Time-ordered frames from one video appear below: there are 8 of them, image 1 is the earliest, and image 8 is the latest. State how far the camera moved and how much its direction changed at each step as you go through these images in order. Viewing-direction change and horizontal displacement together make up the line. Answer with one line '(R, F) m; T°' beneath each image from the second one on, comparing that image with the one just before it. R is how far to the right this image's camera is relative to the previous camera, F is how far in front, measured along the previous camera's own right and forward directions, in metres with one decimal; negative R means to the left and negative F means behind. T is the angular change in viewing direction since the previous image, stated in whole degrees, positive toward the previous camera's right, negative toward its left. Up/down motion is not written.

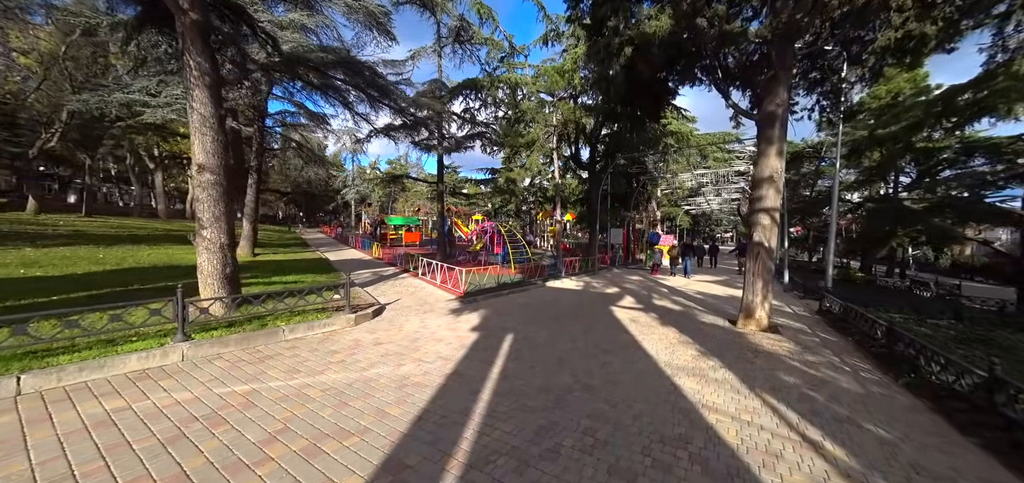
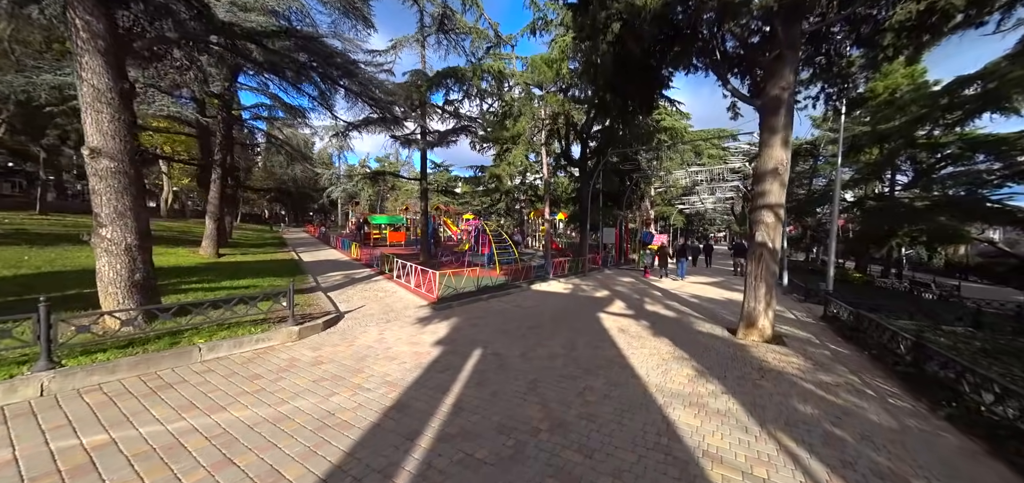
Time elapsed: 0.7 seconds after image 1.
(+0.4, +0.8) m; +1°
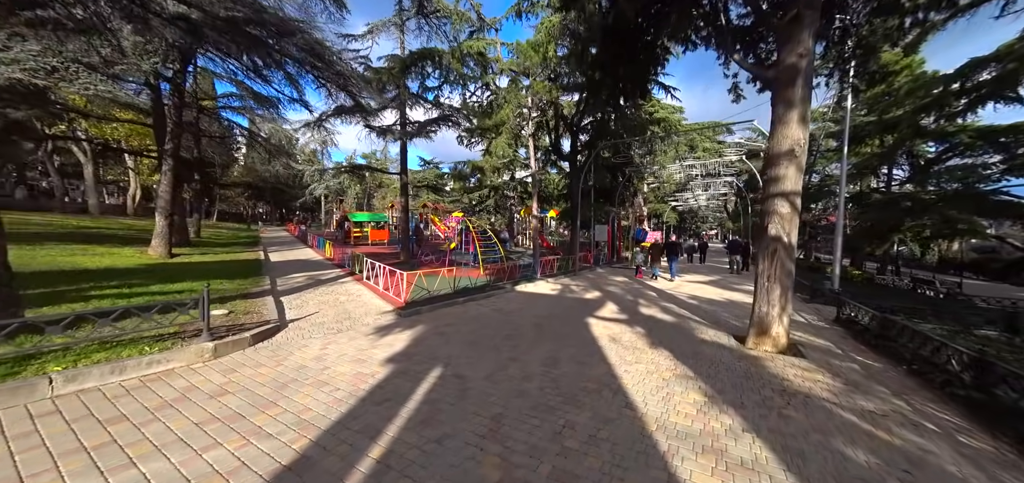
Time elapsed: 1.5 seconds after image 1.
(+0.3, +1.0) m; +1°
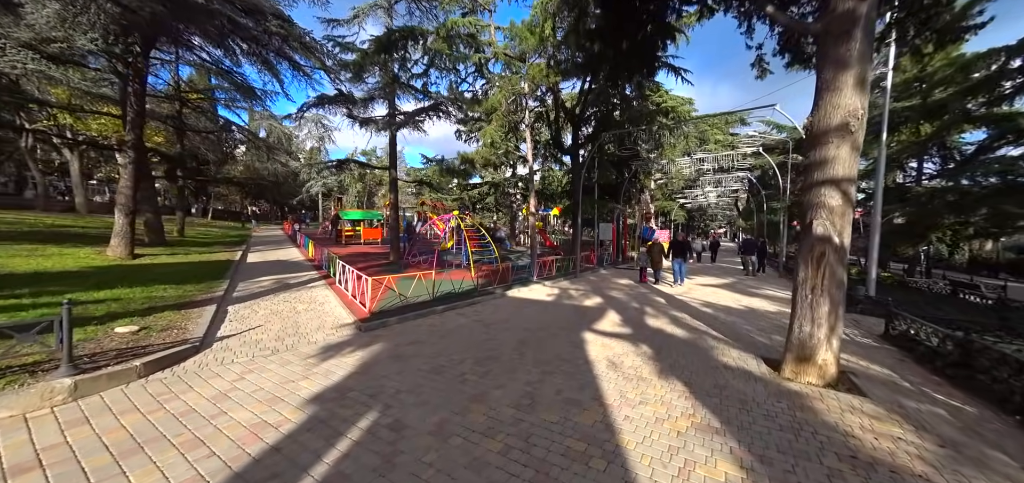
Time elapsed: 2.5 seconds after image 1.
(+0.4, +1.1) m; -1°
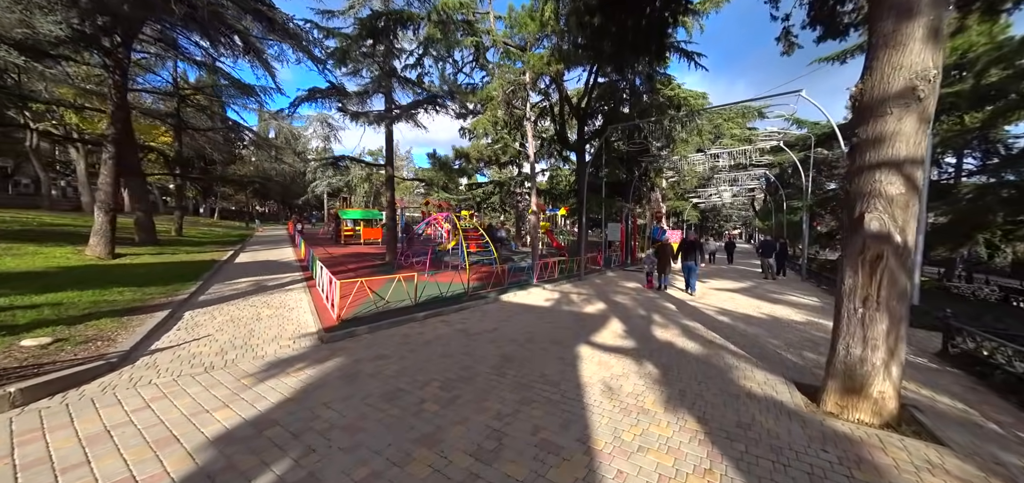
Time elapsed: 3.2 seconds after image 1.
(+0.4, +0.8) m; -2°
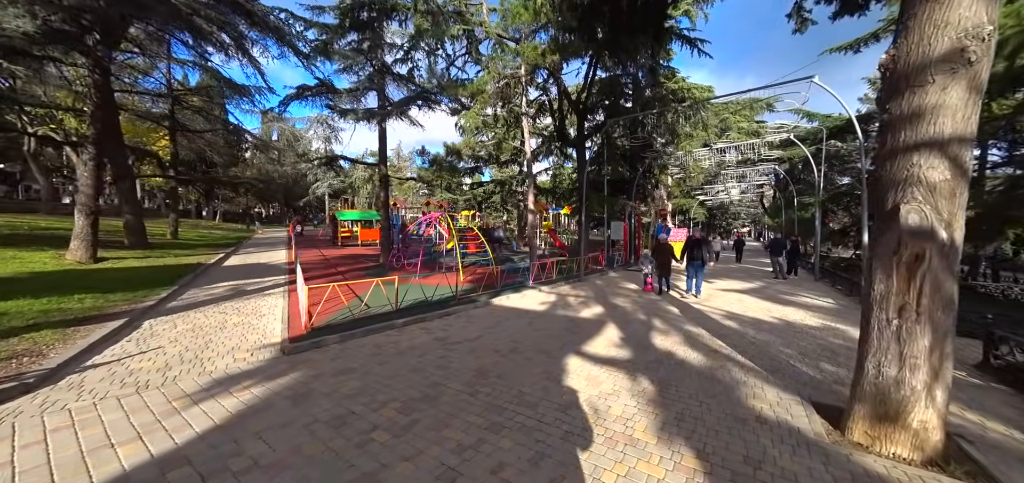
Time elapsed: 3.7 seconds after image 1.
(+0.4, +0.5) m; -1°
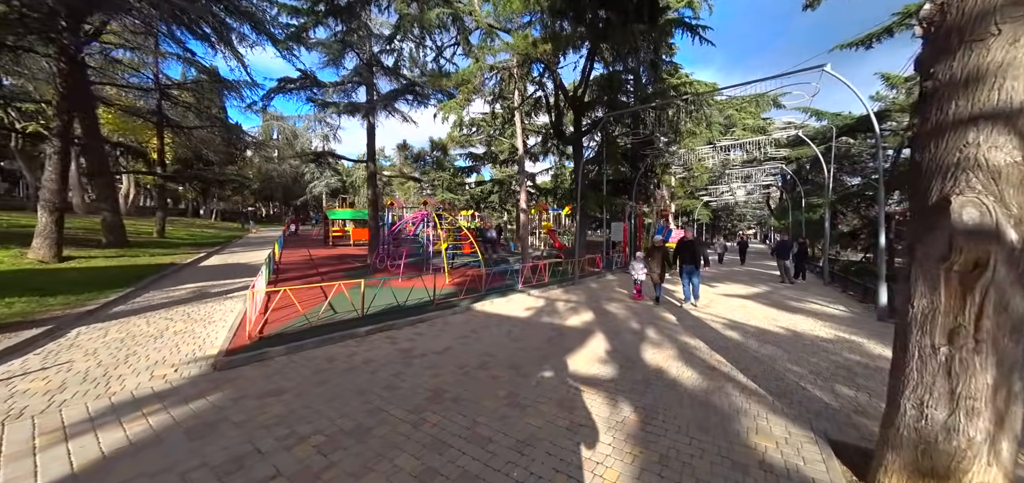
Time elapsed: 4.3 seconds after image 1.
(+0.5, +0.6) m; -1°
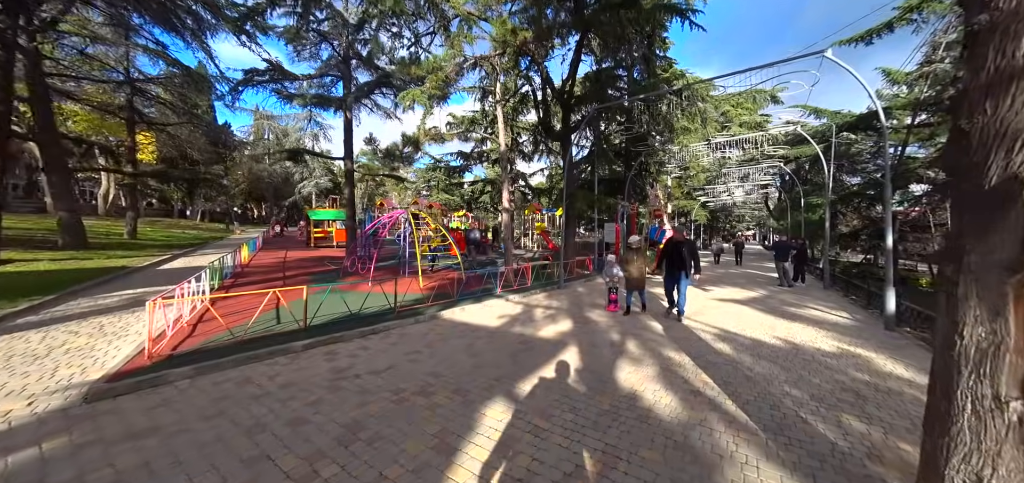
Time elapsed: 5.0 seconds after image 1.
(+0.6, +0.7) m; 0°
